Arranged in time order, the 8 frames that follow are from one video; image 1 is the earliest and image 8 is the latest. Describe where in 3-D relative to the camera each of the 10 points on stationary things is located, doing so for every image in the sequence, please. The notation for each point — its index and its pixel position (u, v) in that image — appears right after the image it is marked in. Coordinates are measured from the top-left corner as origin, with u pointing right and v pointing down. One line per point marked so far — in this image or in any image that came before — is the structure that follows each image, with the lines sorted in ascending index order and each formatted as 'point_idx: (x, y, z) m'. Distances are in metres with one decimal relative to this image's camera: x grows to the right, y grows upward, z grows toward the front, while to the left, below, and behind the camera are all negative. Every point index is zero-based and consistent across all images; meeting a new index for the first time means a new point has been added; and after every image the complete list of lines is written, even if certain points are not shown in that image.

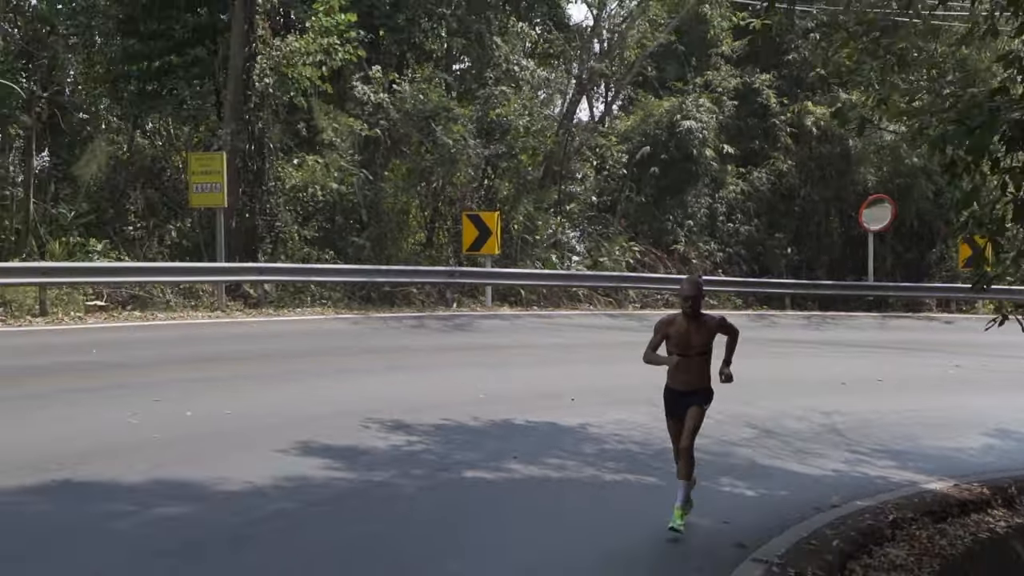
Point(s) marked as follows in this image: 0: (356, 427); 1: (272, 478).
0: (-0.8, -0.8, +7.9) m
1: (-1.0, -0.8, +6.2) m
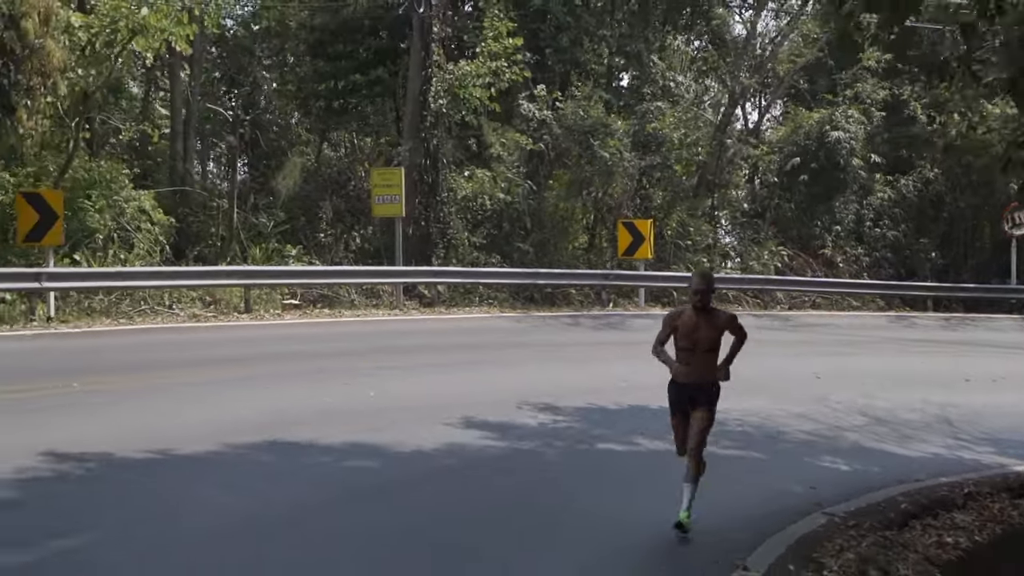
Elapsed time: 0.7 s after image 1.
0: (0.0, -0.8, +9.4) m
1: (-0.4, -0.8, +7.7) m
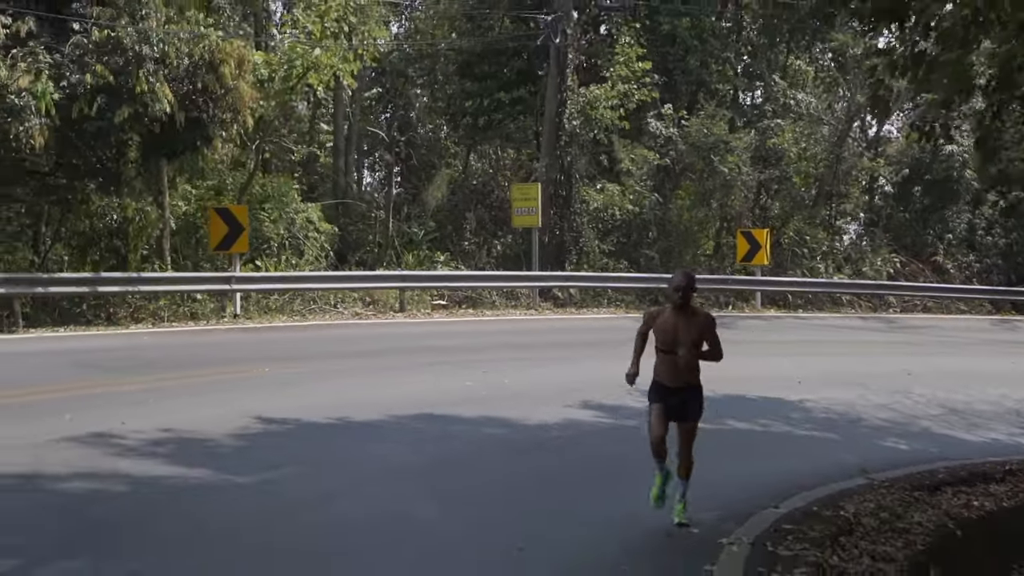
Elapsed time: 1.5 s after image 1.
0: (+0.9, -0.8, +11.2) m
1: (+0.3, -0.8, +9.6) m
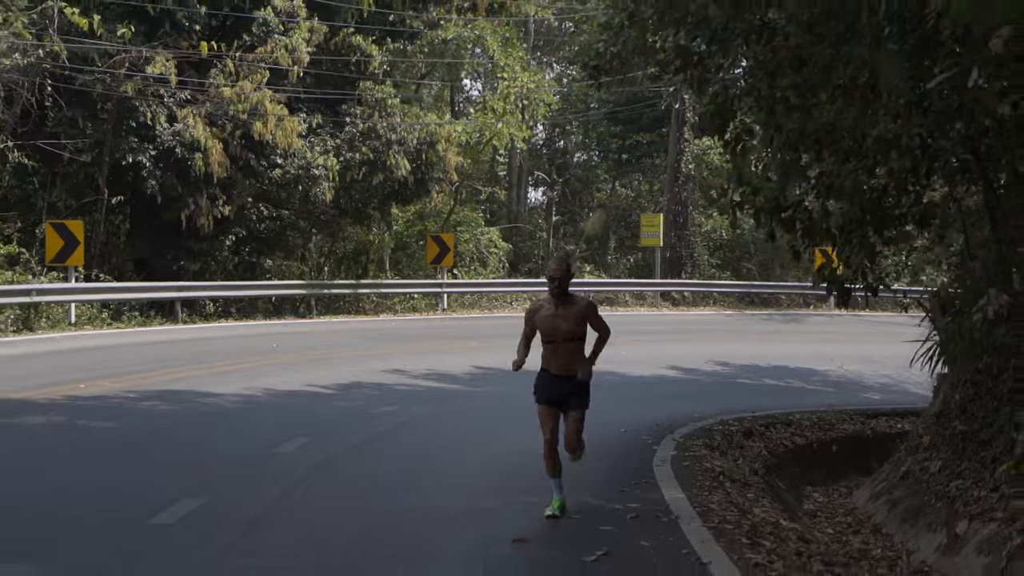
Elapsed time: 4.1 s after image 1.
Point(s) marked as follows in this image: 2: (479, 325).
0: (+2.2, -0.9, +17.3) m
1: (+1.5, -0.9, +15.7) m
2: (-0.5, -0.5, +19.0) m
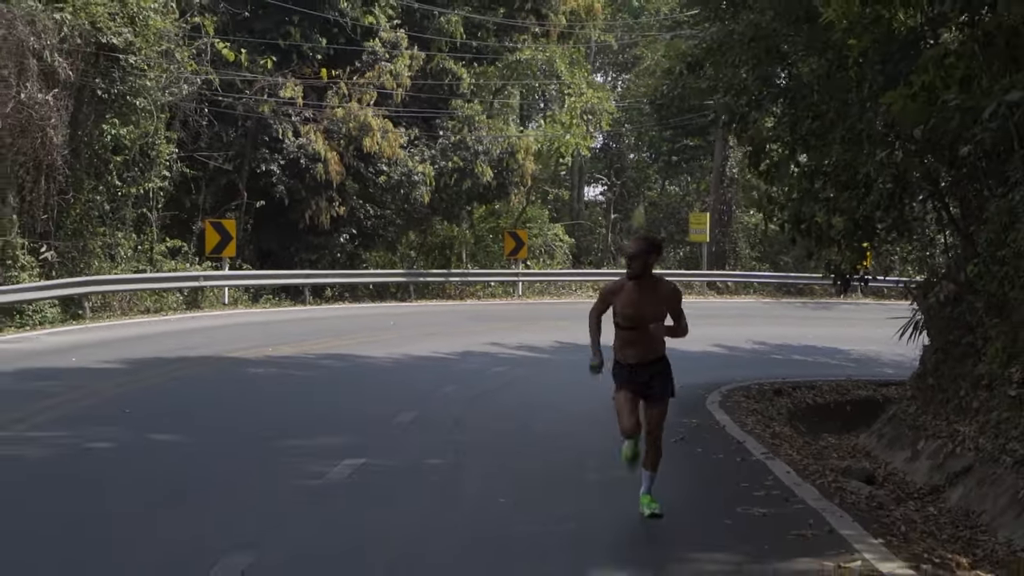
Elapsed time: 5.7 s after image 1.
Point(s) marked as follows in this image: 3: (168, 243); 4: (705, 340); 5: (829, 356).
0: (+3.2, -0.7, +20.4) m
1: (+2.4, -0.8, +18.8) m
2: (+0.6, -0.3, +22.1) m
3: (-4.4, +0.6, +18.5) m
4: (+2.6, -0.7, +19.9) m
5: (+4.3, -0.9, +19.9) m
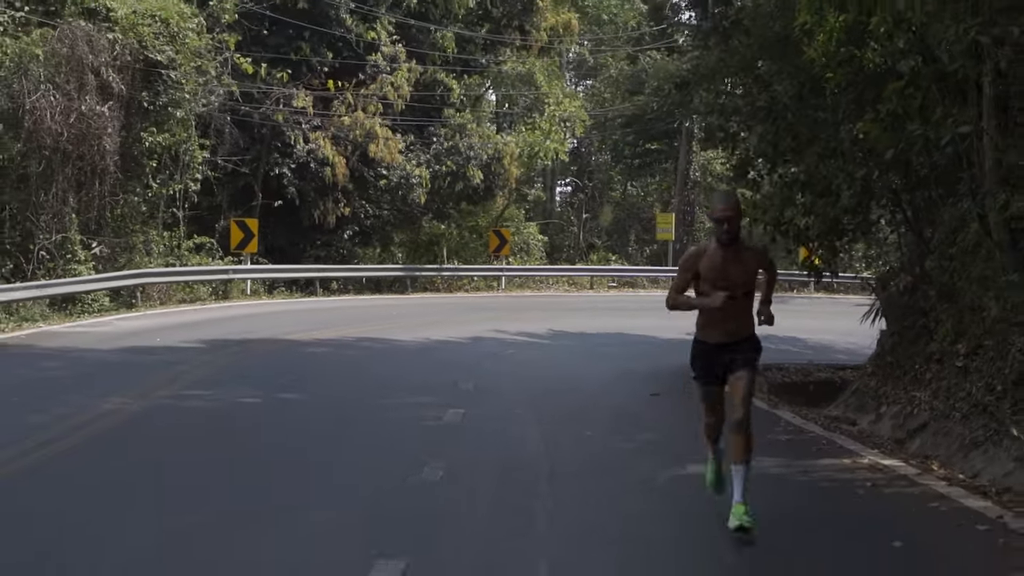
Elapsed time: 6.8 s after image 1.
0: (+3.1, -0.7, +22.4) m
1: (+2.3, -0.7, +20.9) m
2: (+0.4, -0.2, +24.1) m
3: (-4.4, +0.7, +20.2) m
4: (+2.5, -0.6, +22.0) m
5: (+4.2, -0.9, +22.0) m
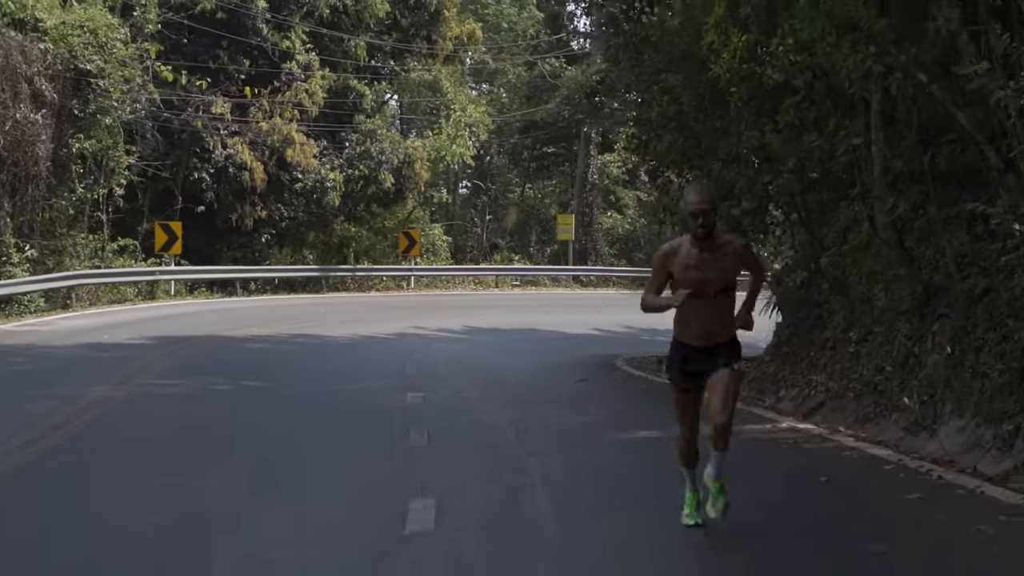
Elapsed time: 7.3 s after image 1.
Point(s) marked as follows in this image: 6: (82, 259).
0: (+1.6, -0.6, +23.7) m
1: (+1.1, -0.7, +22.0) m
2: (-1.2, -0.2, +25.1) m
3: (-5.6, +0.7, +20.9) m
4: (+1.1, -0.6, +23.2) m
5: (+2.8, -0.8, +23.3) m
6: (-5.7, +0.4, +19.4) m
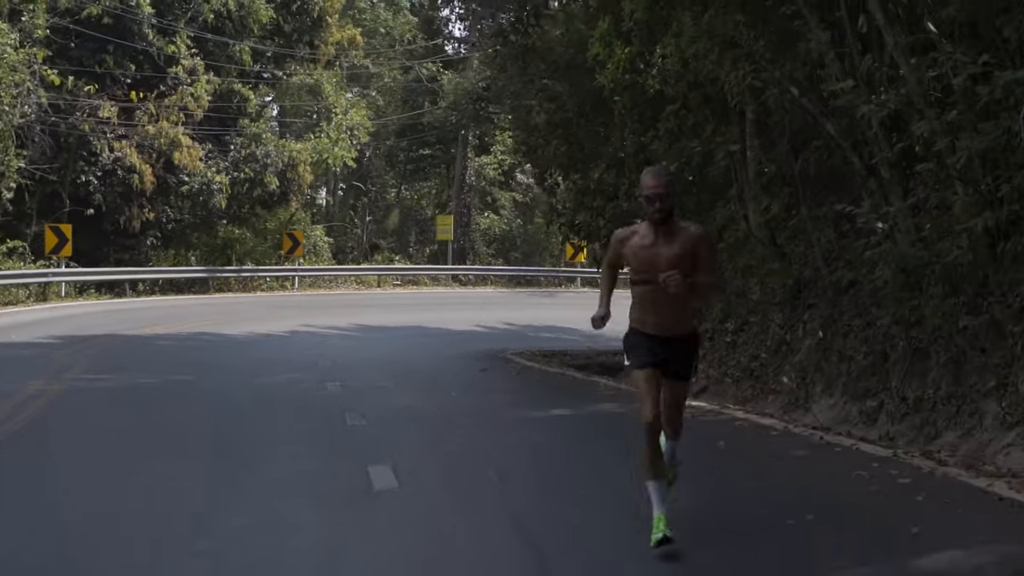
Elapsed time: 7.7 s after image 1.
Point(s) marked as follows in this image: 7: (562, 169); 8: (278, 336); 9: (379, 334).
0: (-0.3, -0.6, +24.5) m
1: (-0.7, -0.6, +22.8) m
2: (-3.3, -0.2, +25.7) m
3: (-7.3, +0.6, +21.0) m
4: (-0.8, -0.6, +24.0) m
5: (+0.9, -0.8, +24.2) m
6: (-7.3, +0.4, +19.6) m
7: (+0.6, +1.2, +13.9) m
8: (-2.8, -0.6, +17.5) m
9: (-1.7, -0.6, +19.6) m
